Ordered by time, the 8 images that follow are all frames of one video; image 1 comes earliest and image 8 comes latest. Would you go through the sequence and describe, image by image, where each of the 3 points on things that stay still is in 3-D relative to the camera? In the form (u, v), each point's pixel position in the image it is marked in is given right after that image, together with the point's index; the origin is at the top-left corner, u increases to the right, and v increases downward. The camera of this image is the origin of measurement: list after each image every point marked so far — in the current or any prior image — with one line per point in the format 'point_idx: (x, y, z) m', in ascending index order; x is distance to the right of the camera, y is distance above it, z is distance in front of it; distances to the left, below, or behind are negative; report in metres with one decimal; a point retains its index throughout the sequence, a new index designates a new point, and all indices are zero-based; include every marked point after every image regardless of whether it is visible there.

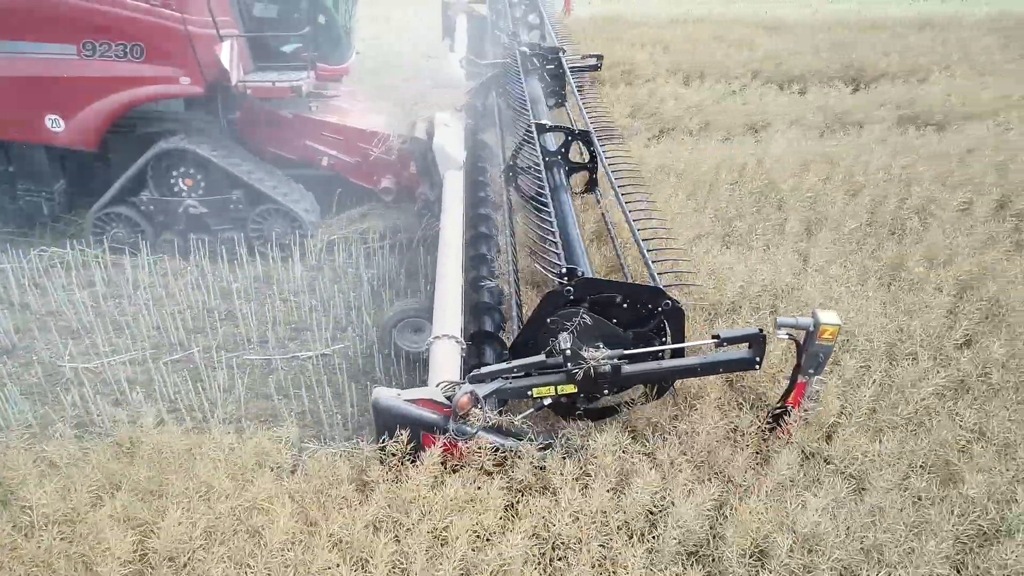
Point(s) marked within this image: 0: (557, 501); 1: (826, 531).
0: (+0.1, -0.4, +2.2) m
1: (+0.5, -0.4, +2.0) m
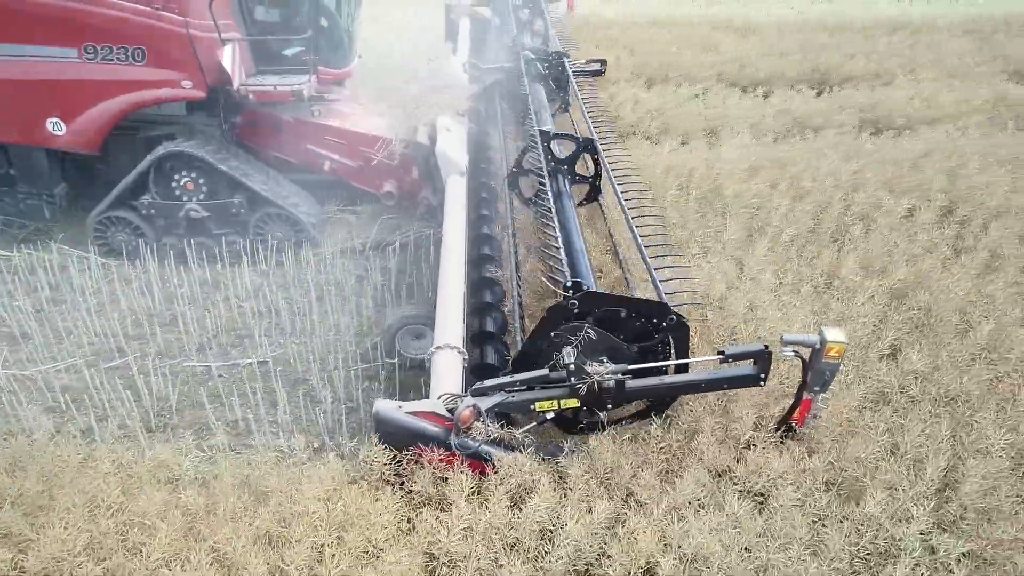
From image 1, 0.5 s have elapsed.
0: (-0.1, -0.4, +2.2) m
1: (+0.3, -0.4, +2.0) m
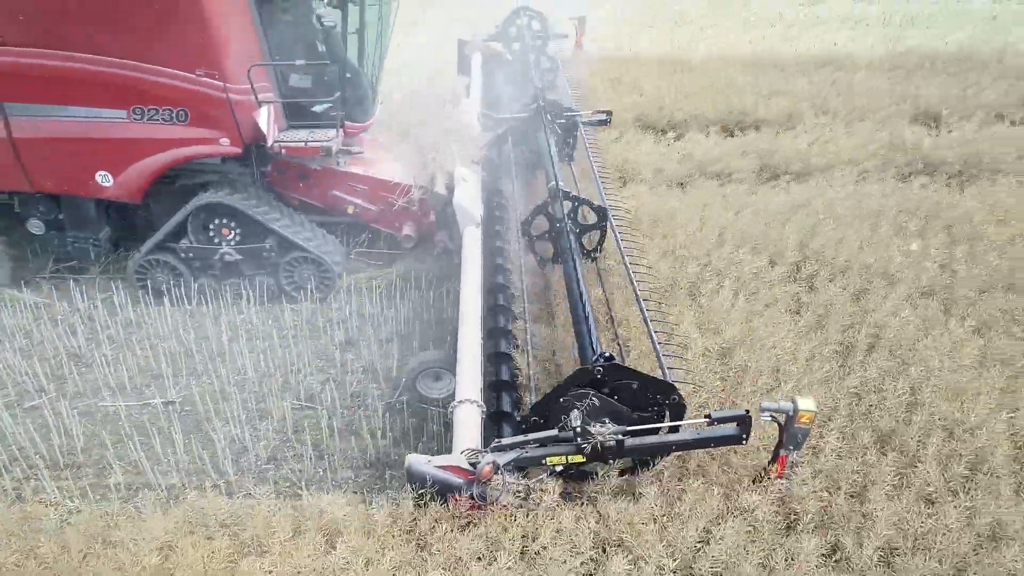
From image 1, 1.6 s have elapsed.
0: (-0.5, -0.5, +2.5) m
1: (-0.1, -0.6, +2.3) m
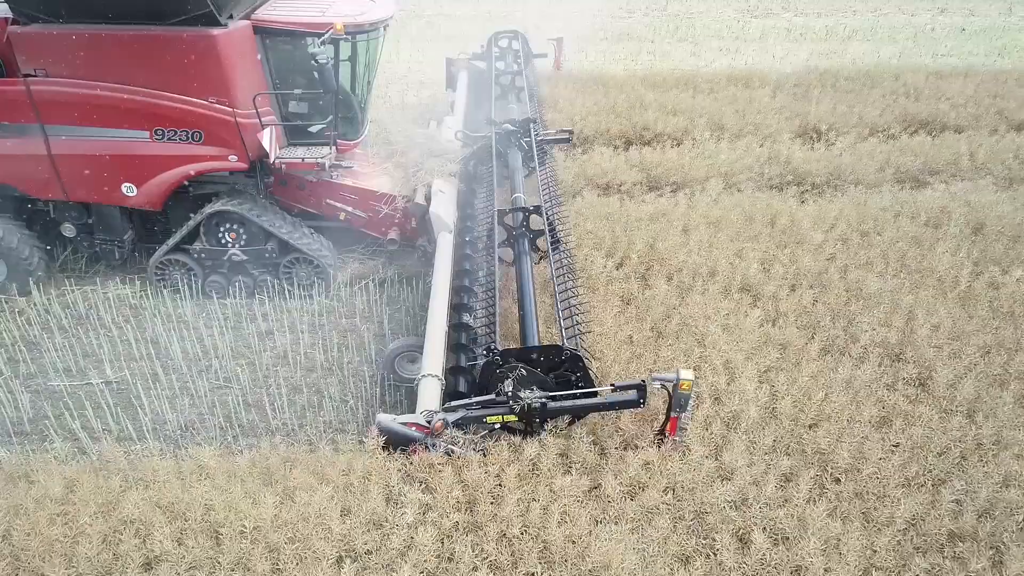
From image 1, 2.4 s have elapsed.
0: (-0.9, -0.5, +3.2) m
1: (-0.5, -0.5, +3.0) m
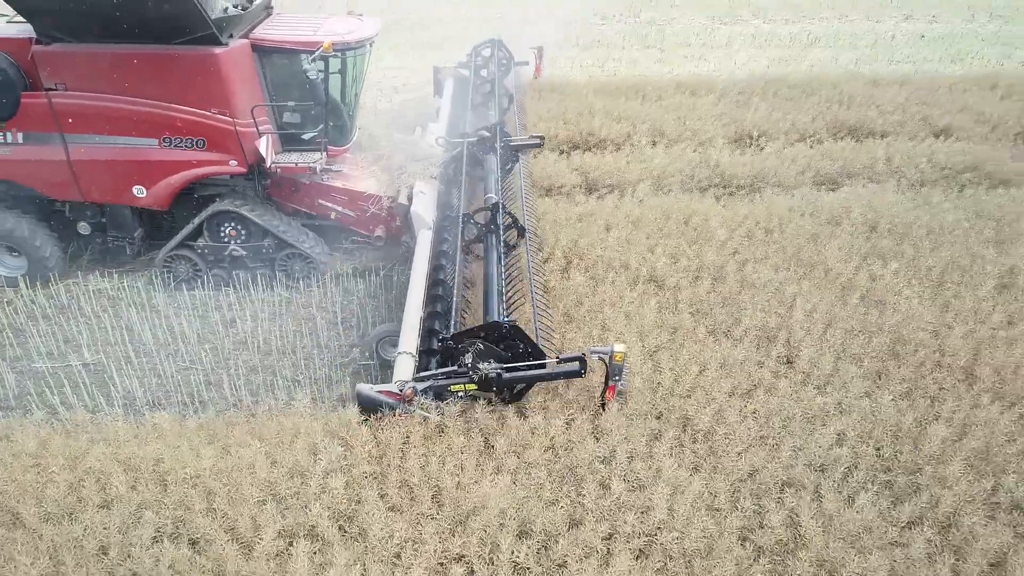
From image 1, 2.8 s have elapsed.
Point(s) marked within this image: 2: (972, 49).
0: (-1.2, -0.5, +3.8) m
1: (-0.8, -0.5, +3.6) m
2: (+4.9, +2.5, +14.0) m
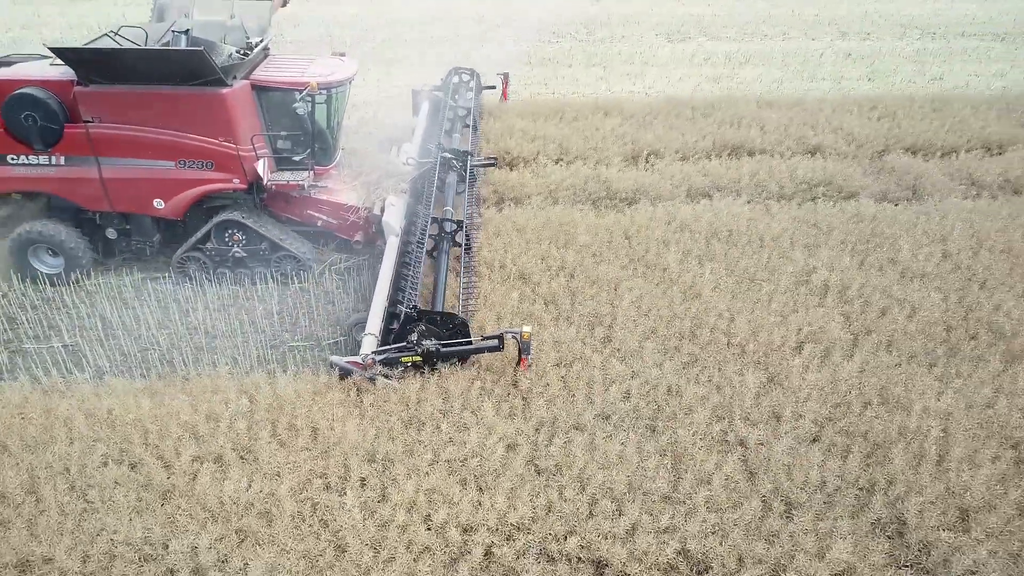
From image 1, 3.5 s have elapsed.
0: (-1.7, -0.4, +5.1) m
1: (-1.3, -0.5, +4.8) m
2: (+4.4, +2.6, +15.2) m
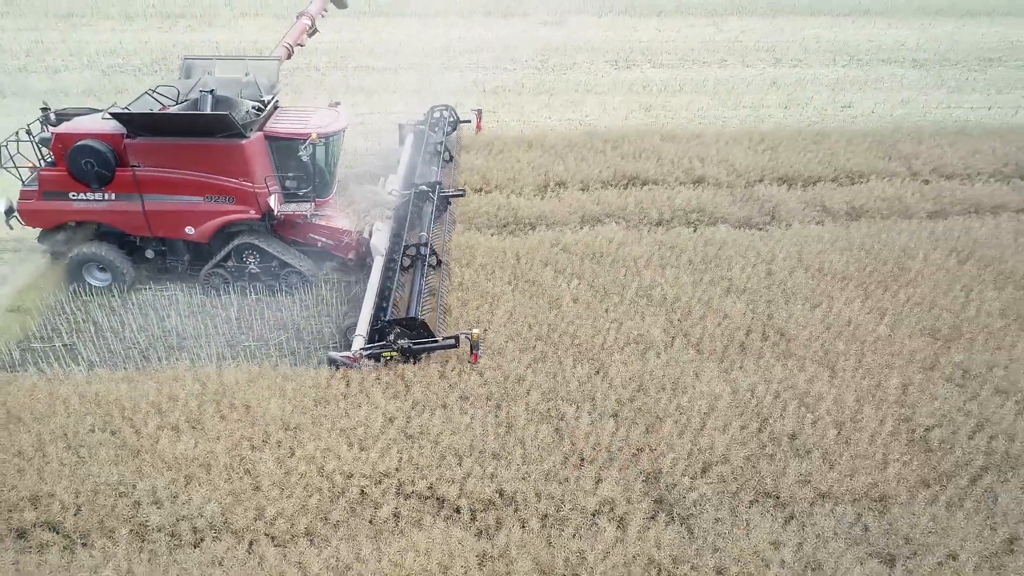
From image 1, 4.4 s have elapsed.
0: (-2.3, -0.5, +6.8) m
1: (-1.9, -0.6, +6.6) m
2: (+3.8, +2.5, +17.0) m
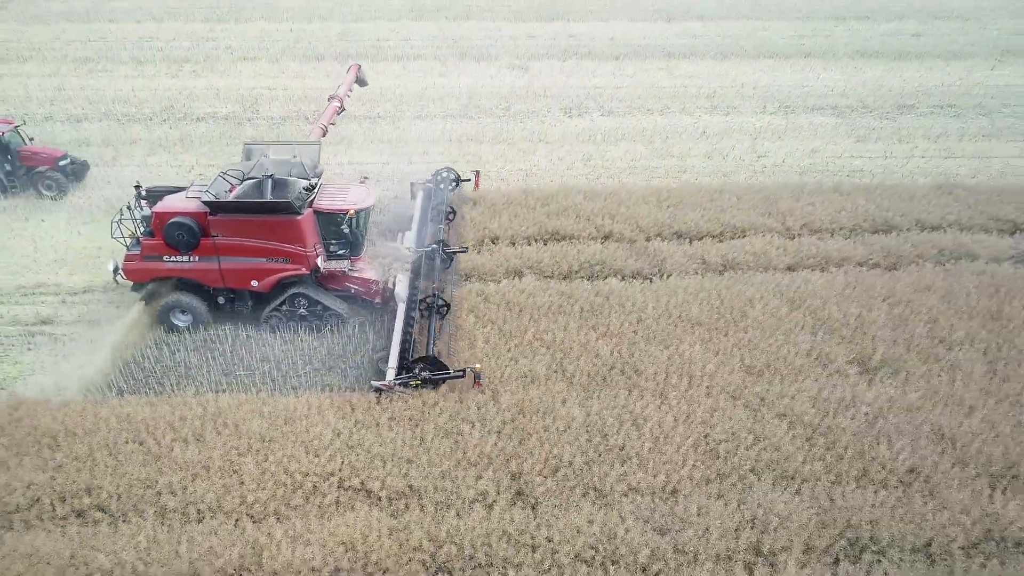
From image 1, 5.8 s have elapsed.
0: (-2.9, -0.9, +9.4) m
1: (-2.5, -0.9, +9.2) m
2: (+3.3, +2.1, +19.5) m
